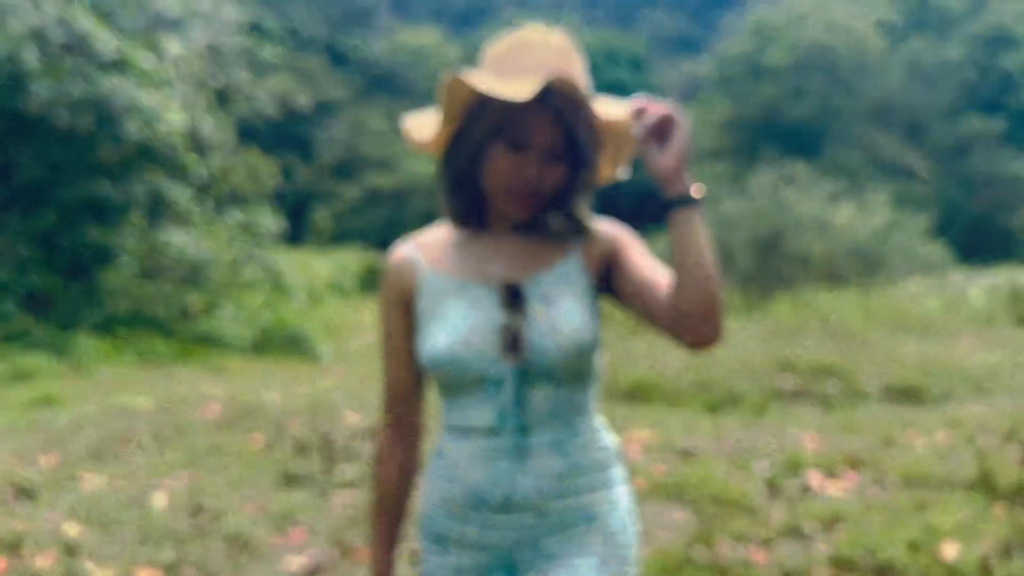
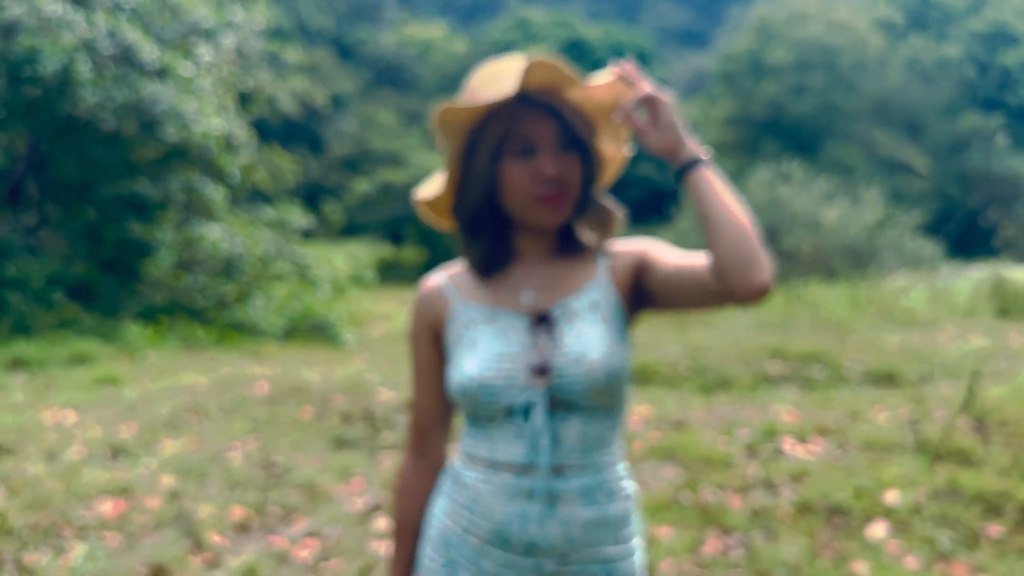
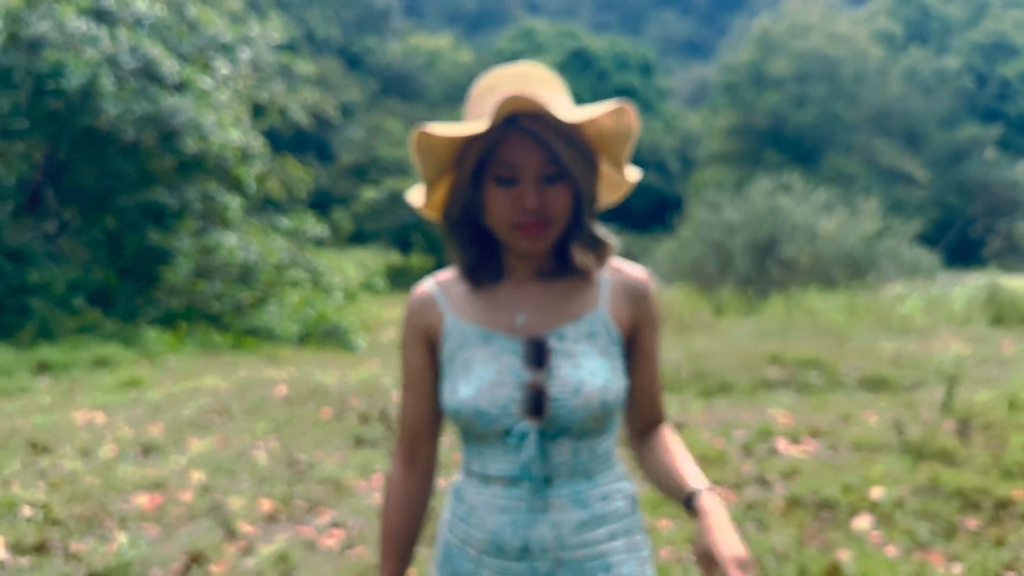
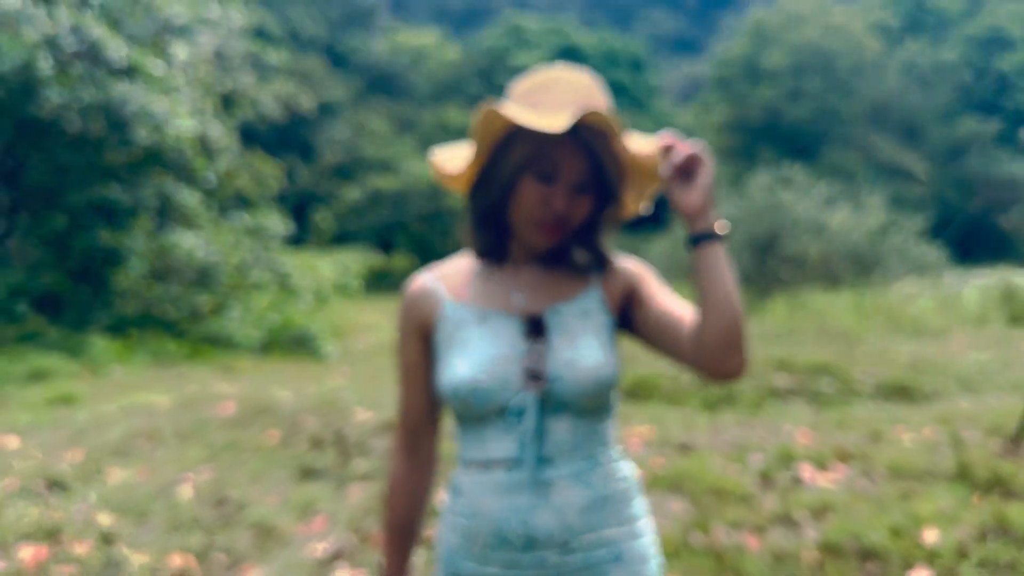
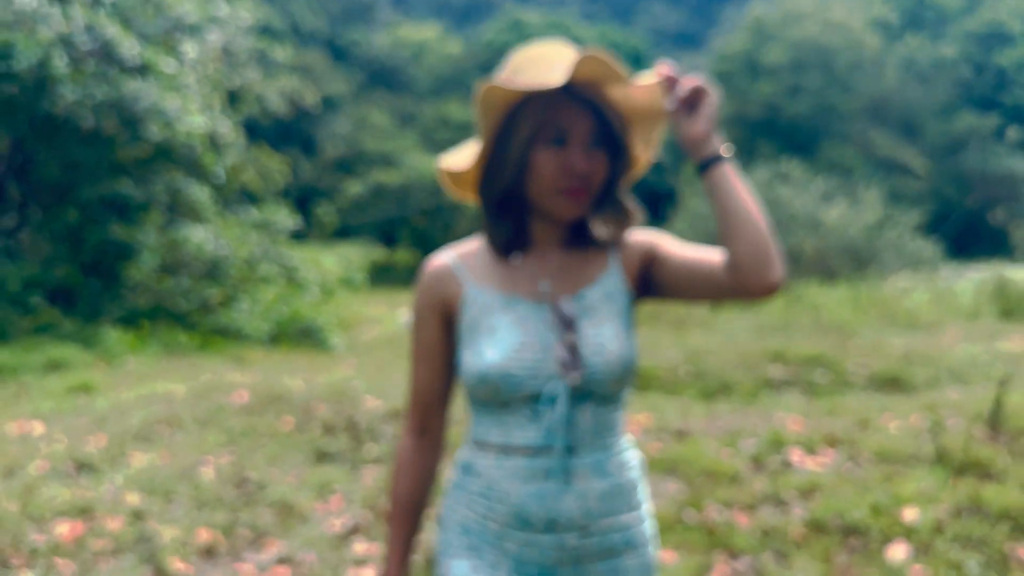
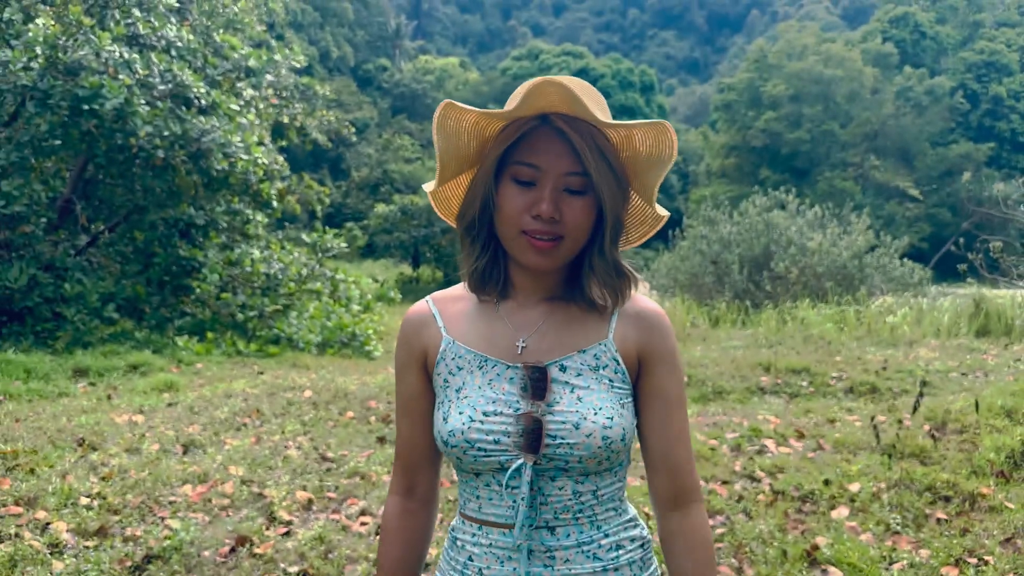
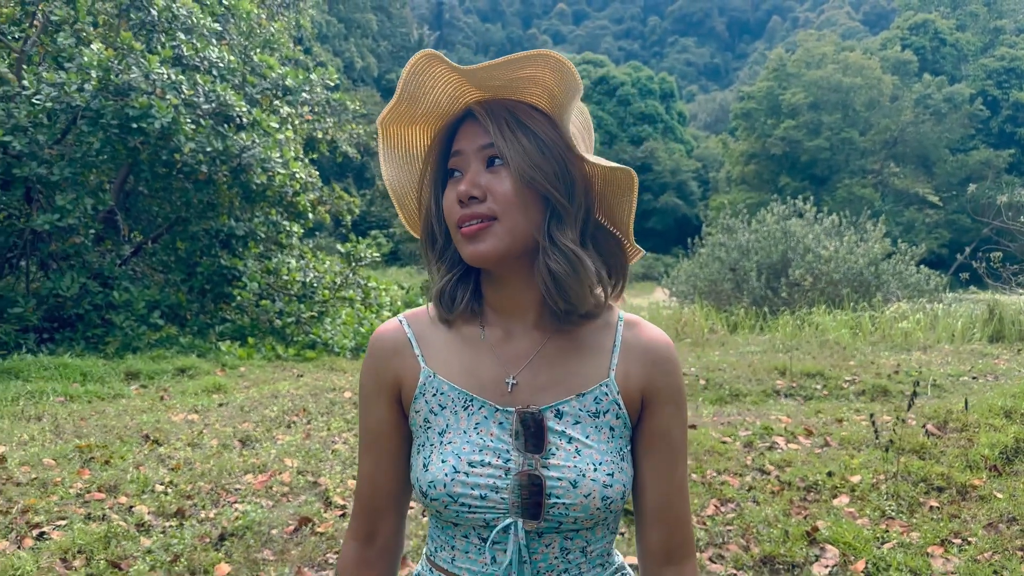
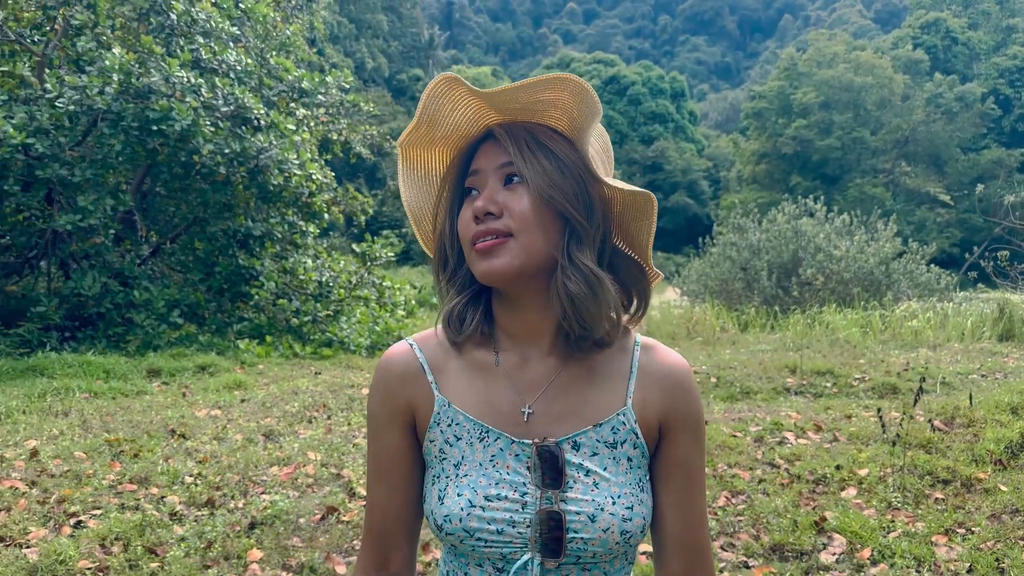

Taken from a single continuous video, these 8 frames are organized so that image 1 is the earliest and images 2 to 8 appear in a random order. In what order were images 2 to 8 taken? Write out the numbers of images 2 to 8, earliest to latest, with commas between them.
4, 5, 2, 3, 6, 7, 8
